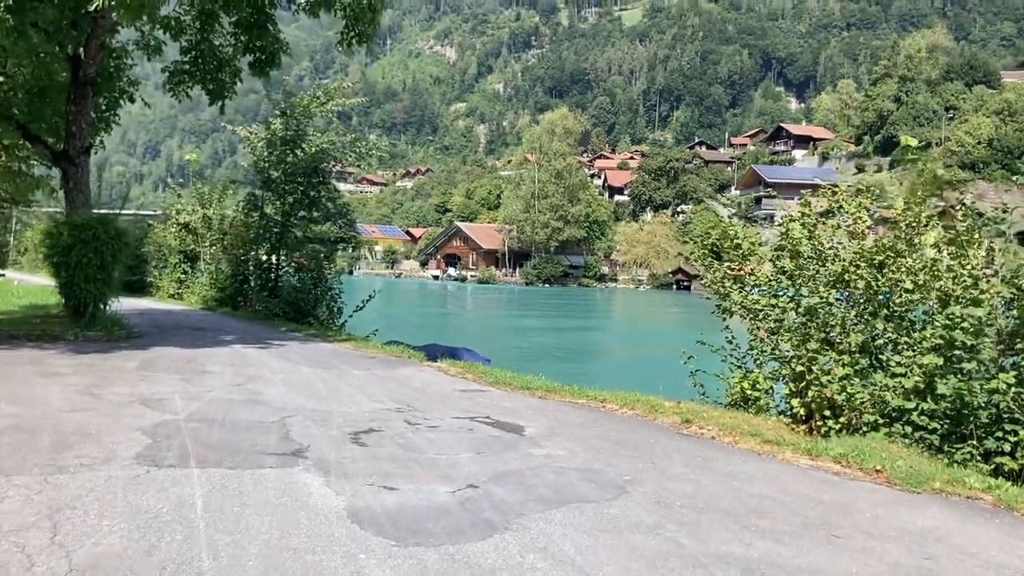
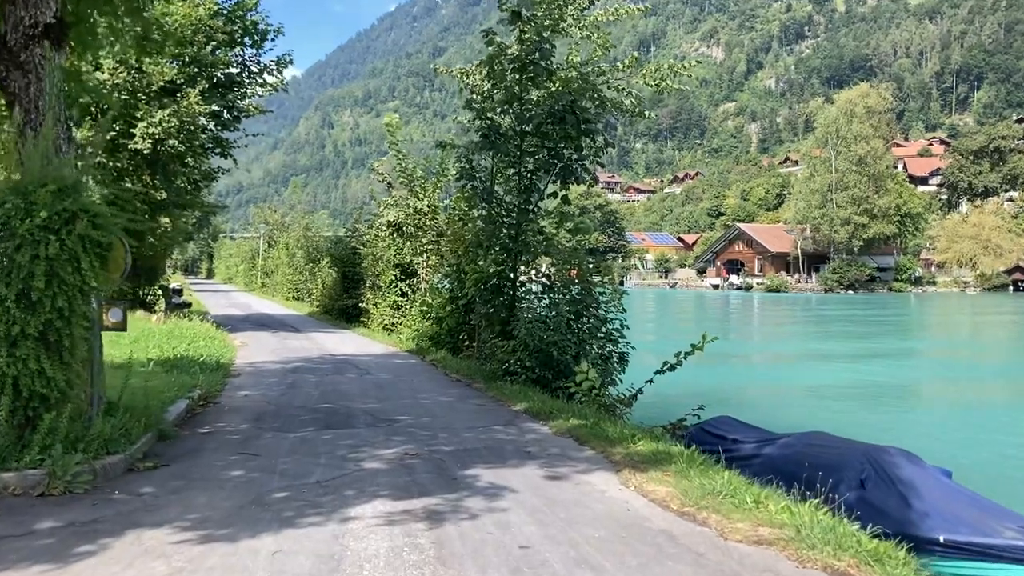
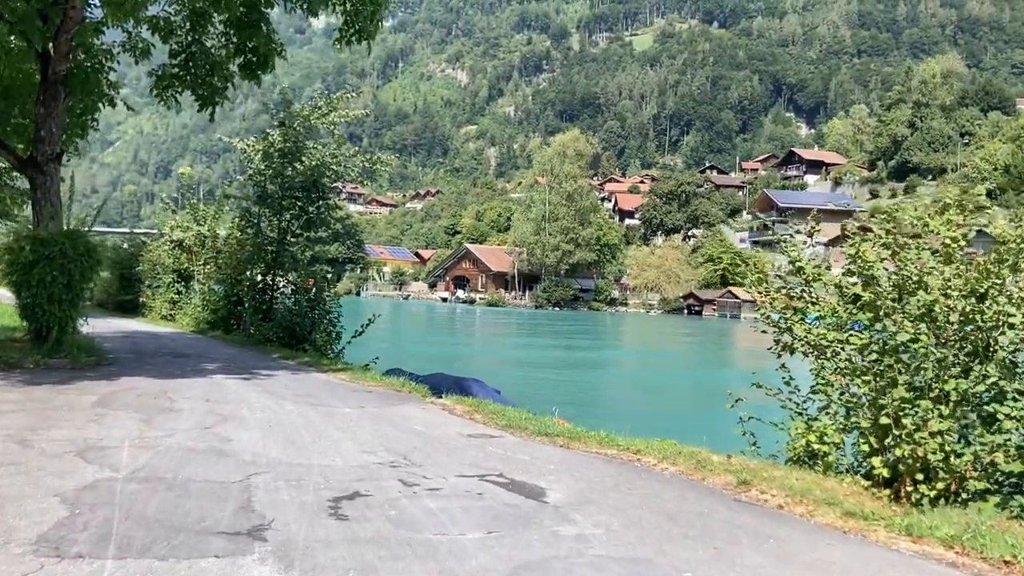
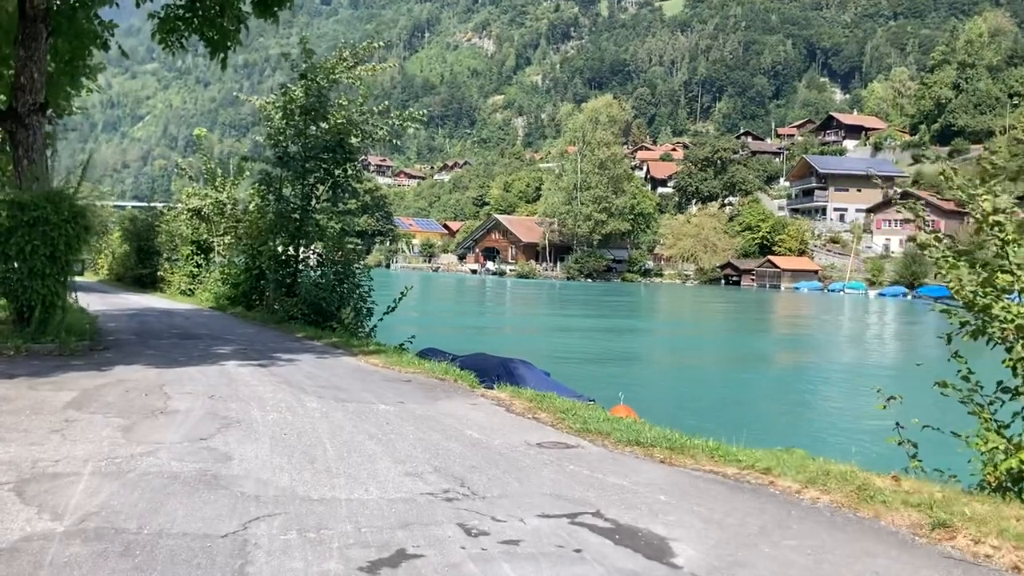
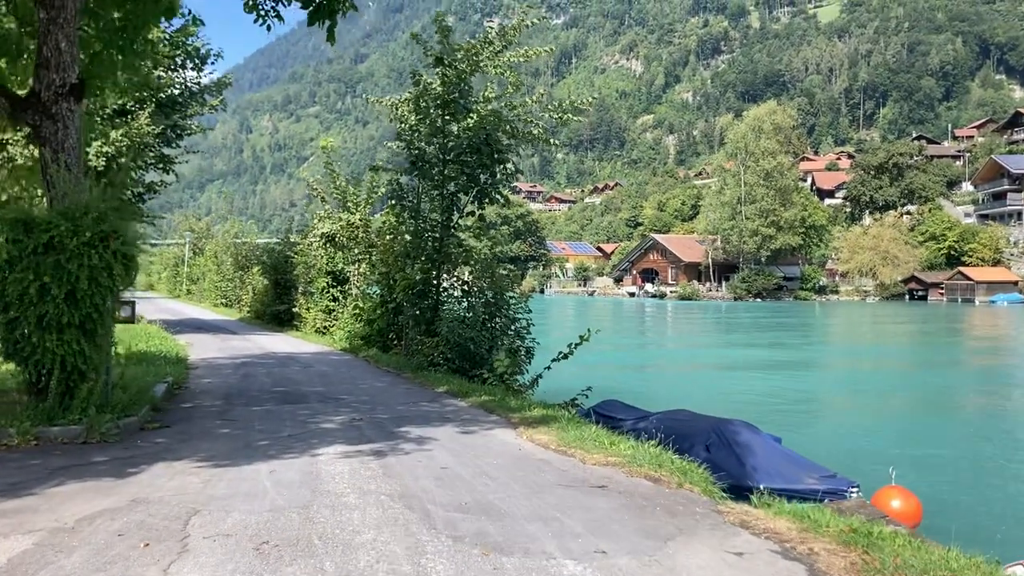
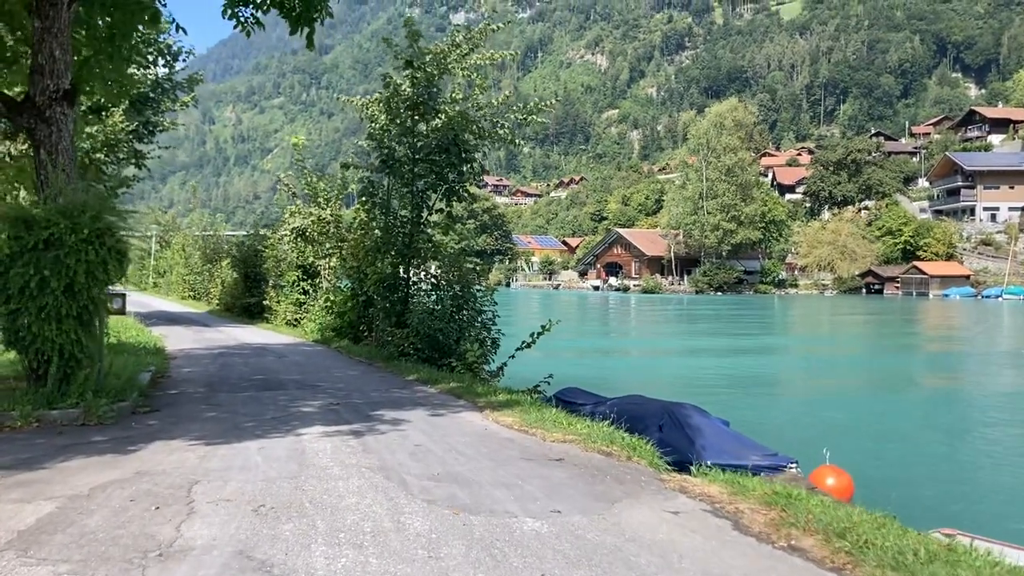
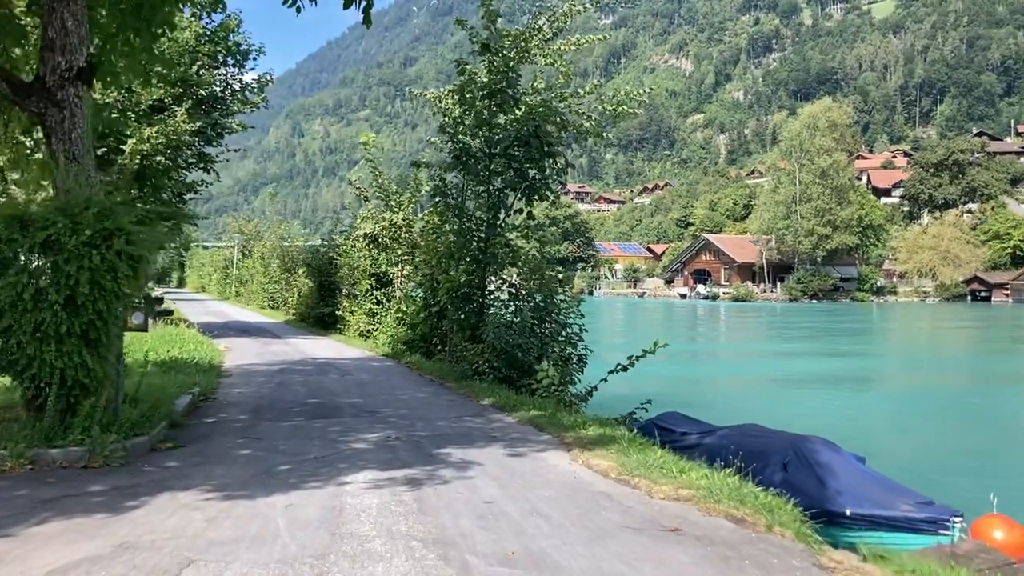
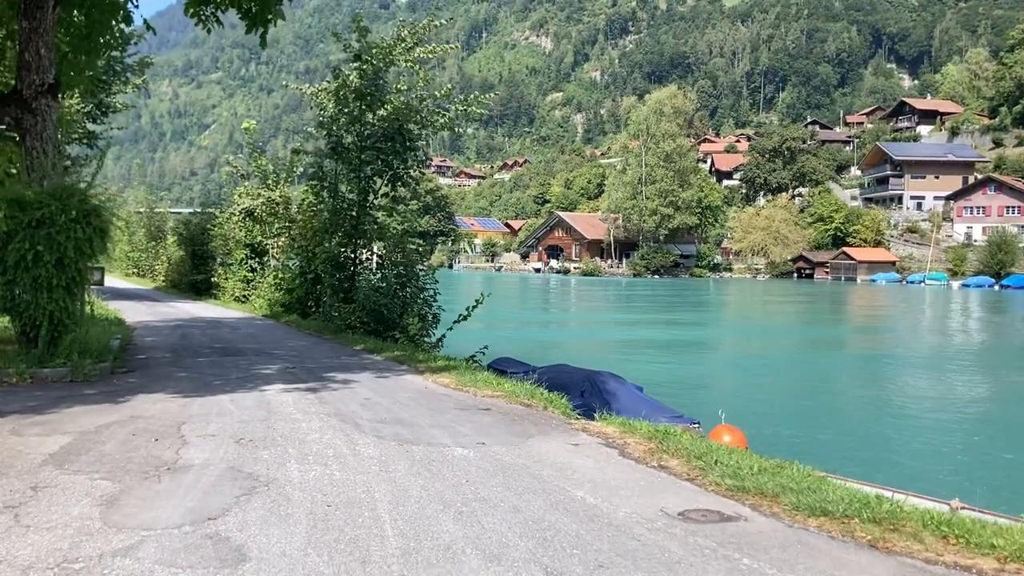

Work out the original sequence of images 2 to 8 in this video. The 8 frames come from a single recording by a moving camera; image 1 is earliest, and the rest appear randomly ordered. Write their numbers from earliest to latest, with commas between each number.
3, 4, 8, 6, 5, 7, 2
